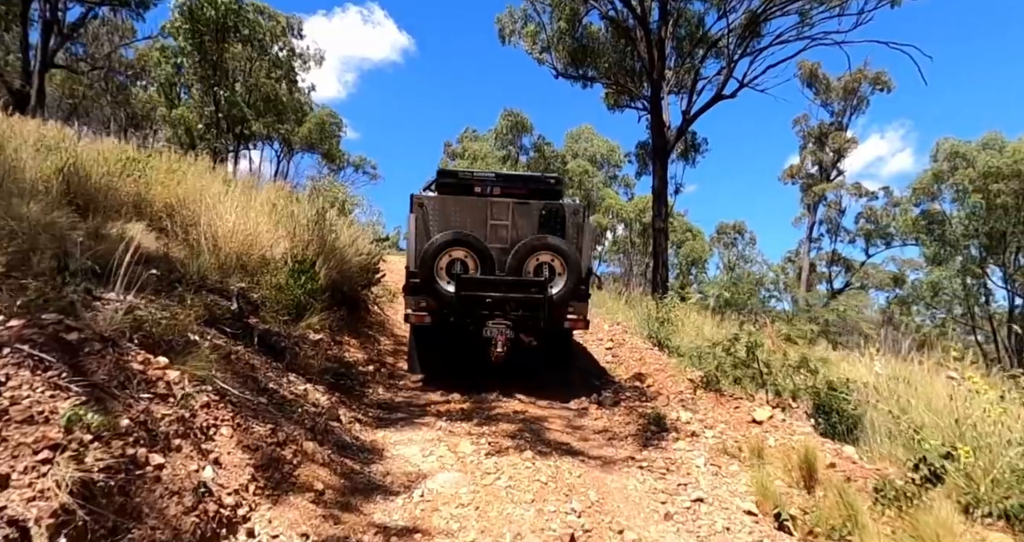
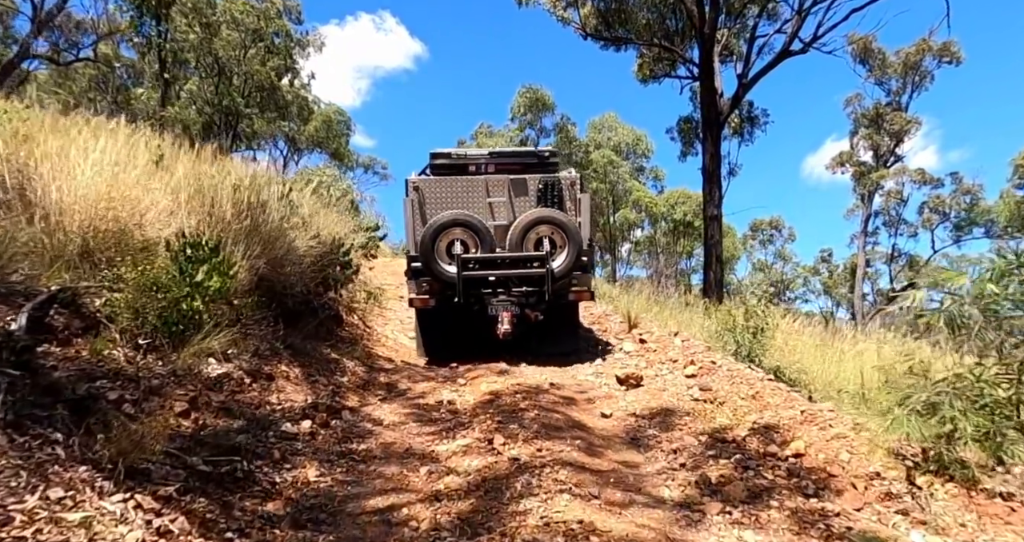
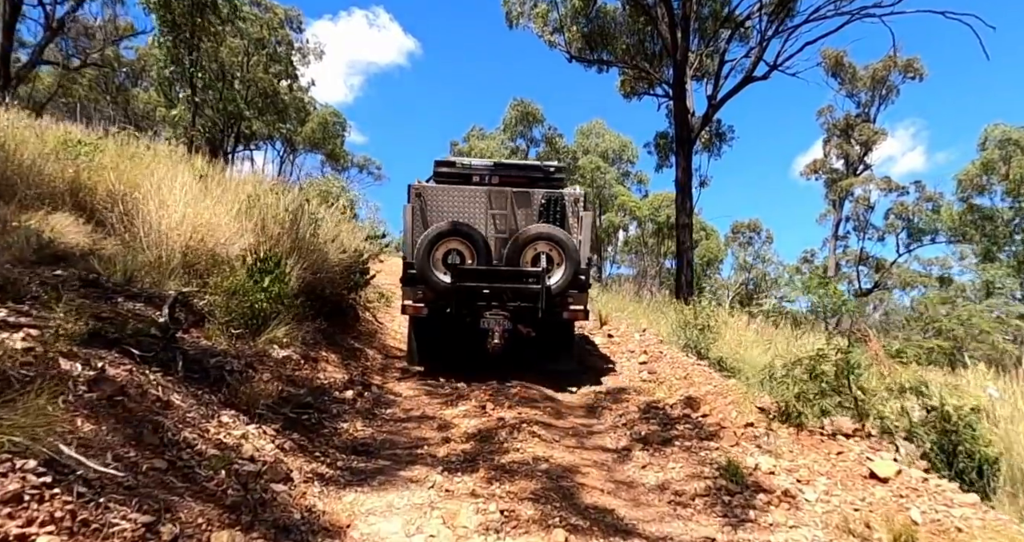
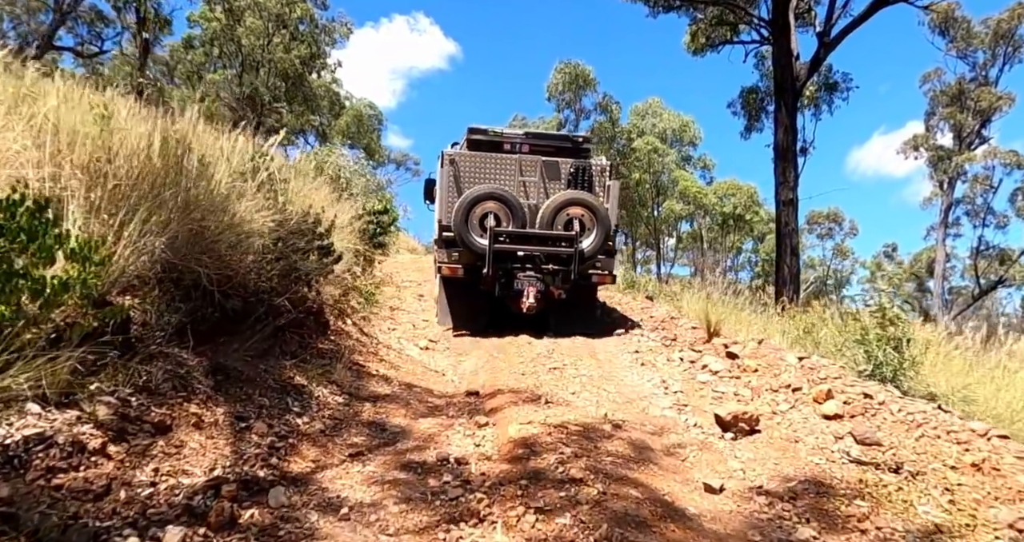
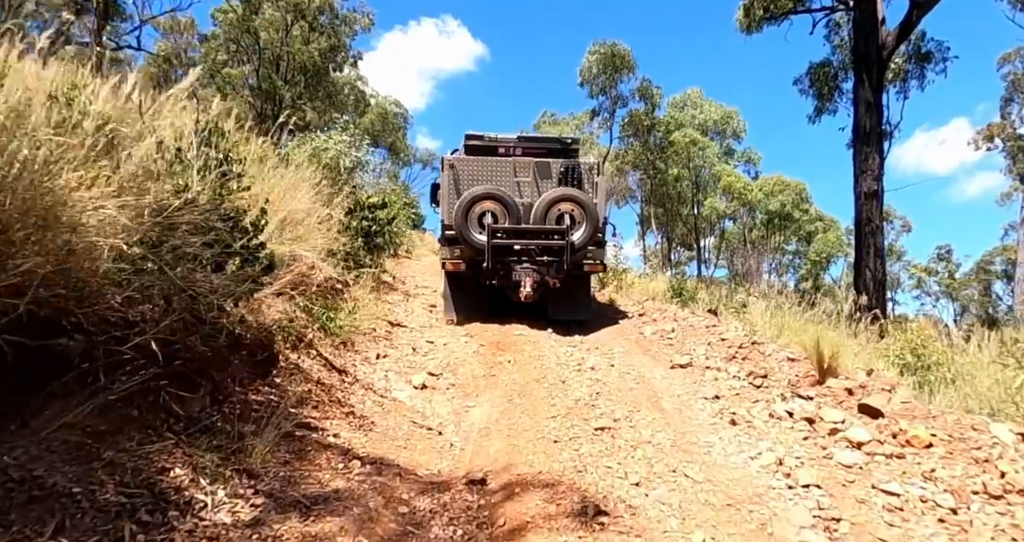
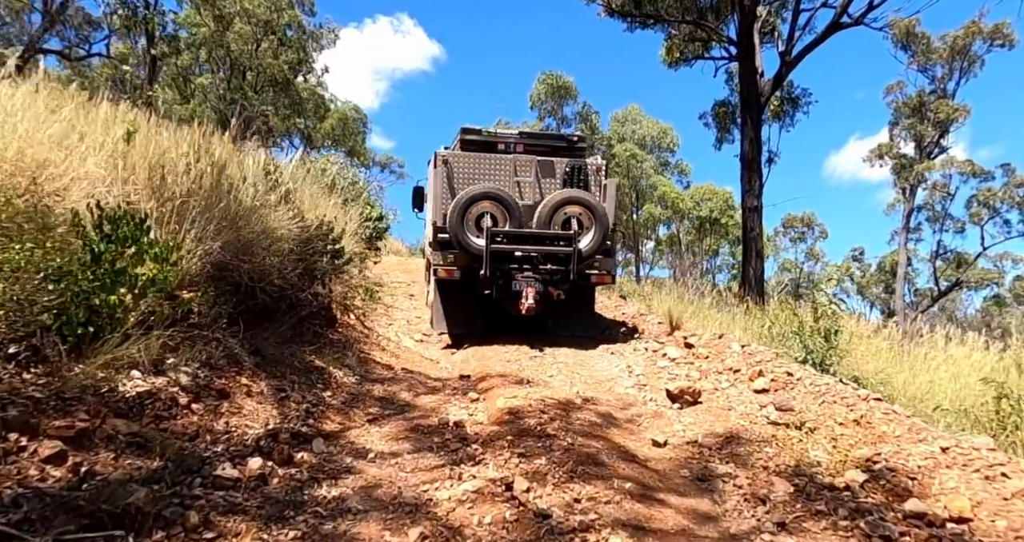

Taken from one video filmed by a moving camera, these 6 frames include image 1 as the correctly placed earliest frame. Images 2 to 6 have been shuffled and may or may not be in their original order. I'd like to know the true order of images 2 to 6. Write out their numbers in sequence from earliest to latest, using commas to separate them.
3, 2, 6, 4, 5
